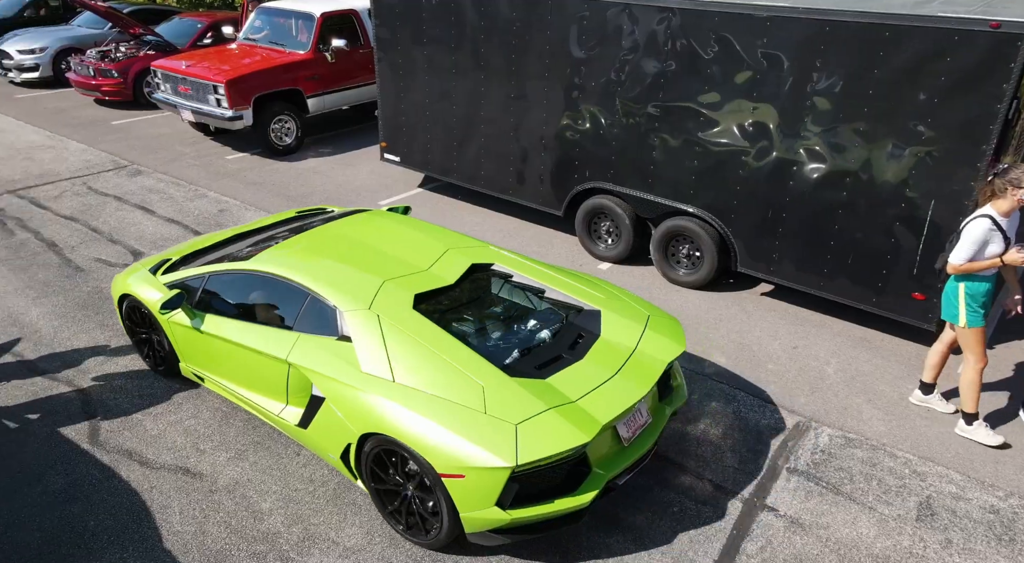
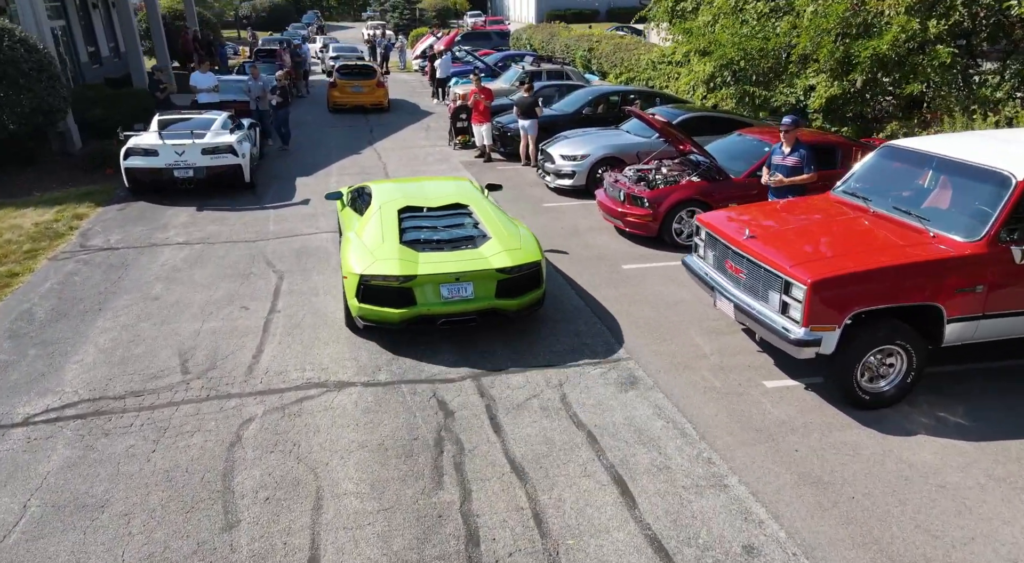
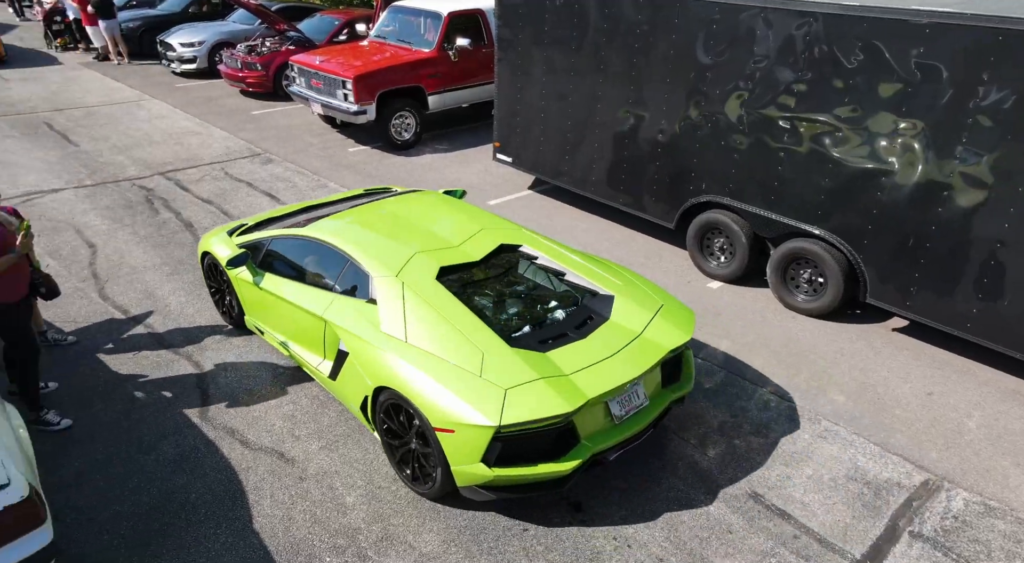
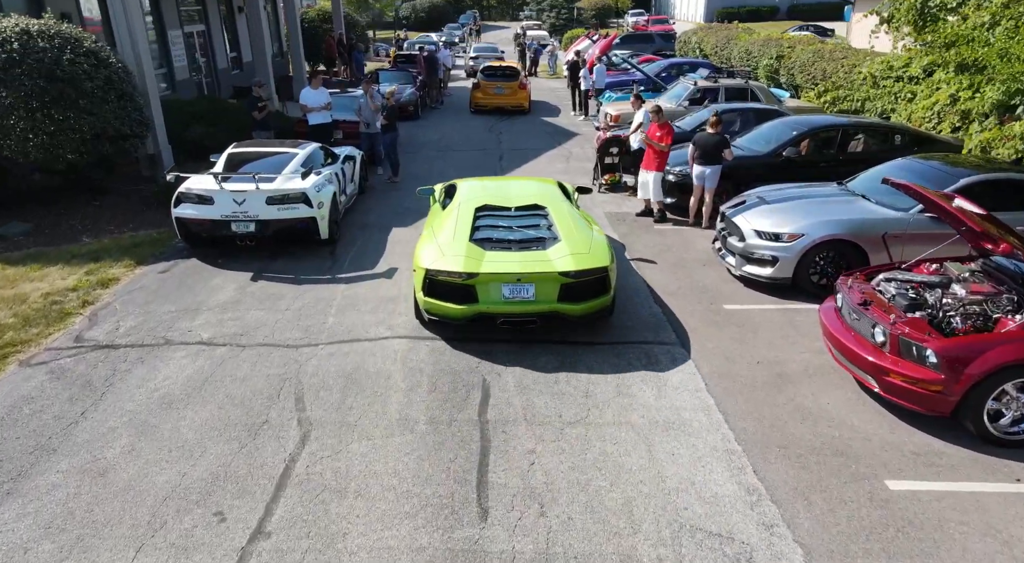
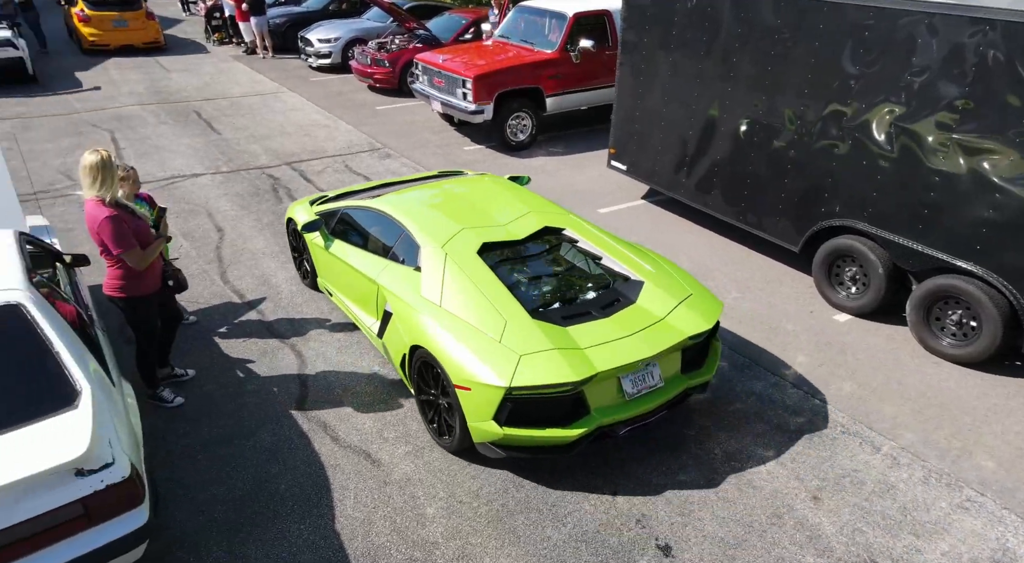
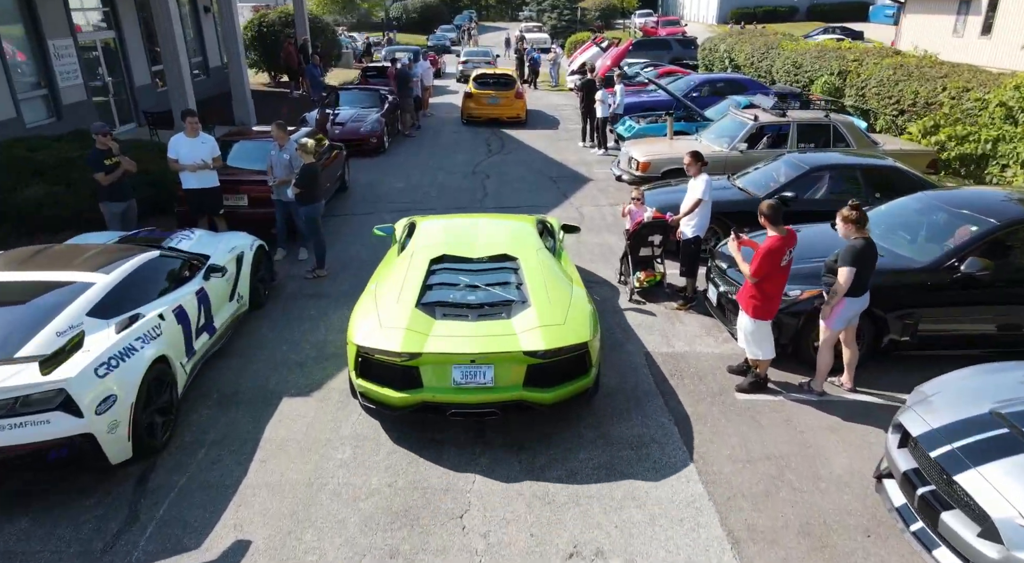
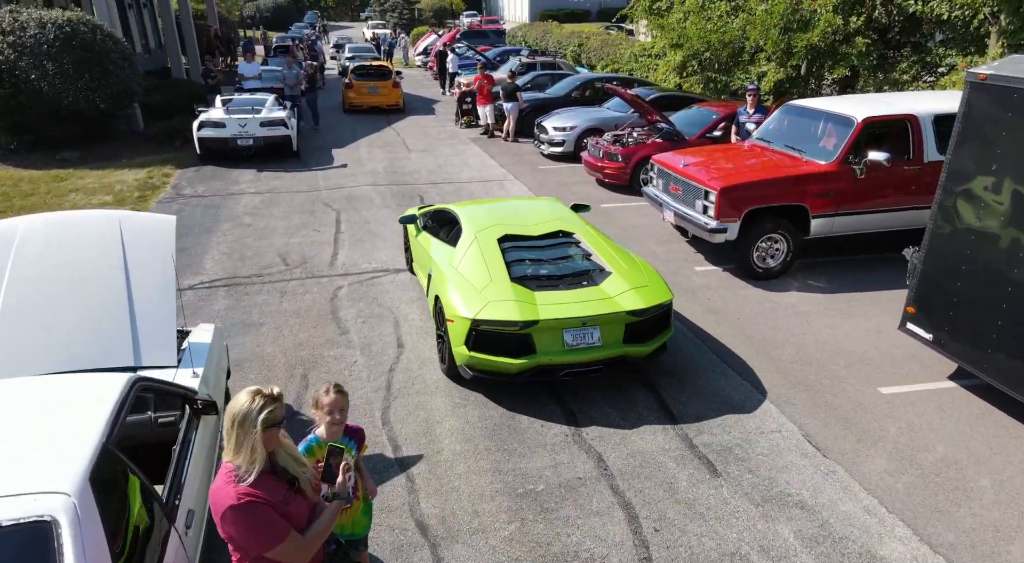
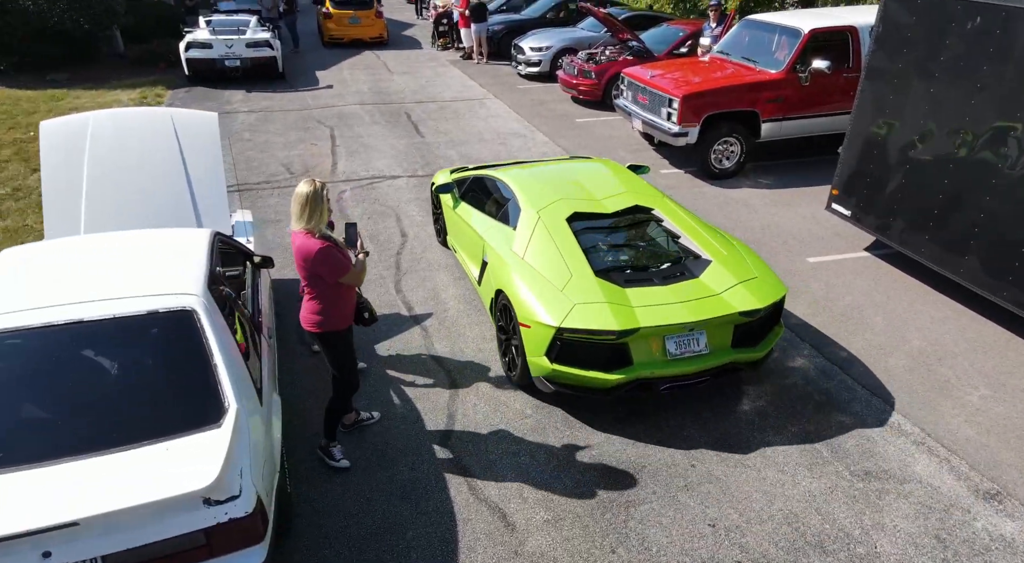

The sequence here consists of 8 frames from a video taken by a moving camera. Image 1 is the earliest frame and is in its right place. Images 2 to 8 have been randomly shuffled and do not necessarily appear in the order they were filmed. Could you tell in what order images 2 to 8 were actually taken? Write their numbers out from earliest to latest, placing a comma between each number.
3, 5, 8, 7, 2, 4, 6
